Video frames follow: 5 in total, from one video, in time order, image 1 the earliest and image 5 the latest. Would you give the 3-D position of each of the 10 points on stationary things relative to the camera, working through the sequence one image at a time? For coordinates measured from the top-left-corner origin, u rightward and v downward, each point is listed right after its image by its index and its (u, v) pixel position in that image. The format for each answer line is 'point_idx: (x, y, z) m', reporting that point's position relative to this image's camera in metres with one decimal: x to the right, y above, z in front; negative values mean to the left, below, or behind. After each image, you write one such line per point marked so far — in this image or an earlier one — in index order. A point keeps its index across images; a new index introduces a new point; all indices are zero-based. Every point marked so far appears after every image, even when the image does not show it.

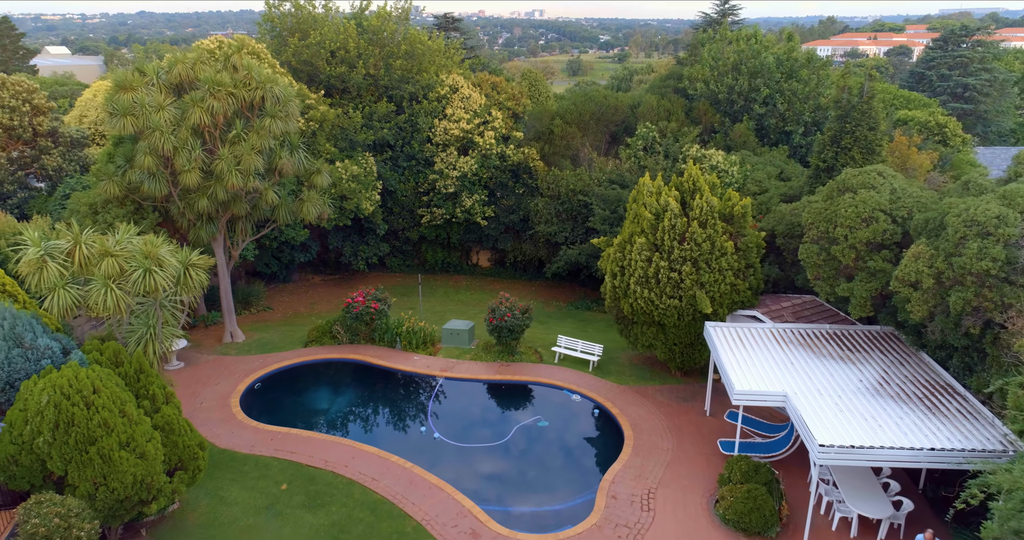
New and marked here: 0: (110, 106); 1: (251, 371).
0: (-9.5, +3.9, +13.5) m
1: (-7.1, -2.7, +15.4) m
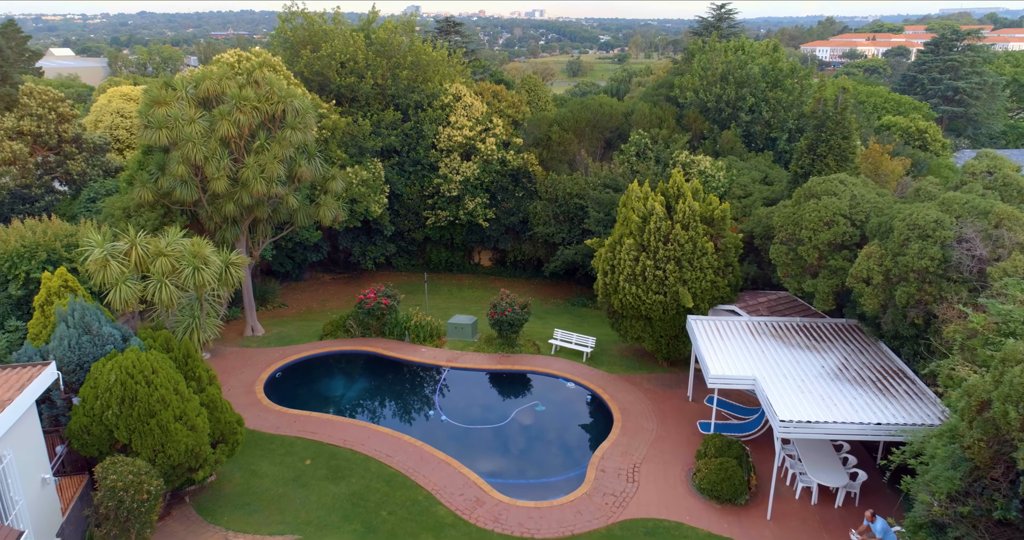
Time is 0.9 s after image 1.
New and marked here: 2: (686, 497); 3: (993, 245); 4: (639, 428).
0: (-9.6, +3.9, +14.8) m
1: (-7.1, -2.7, +16.7) m
2: (+3.5, -4.6, +11.4) m
3: (+8.3, +0.4, +9.8) m
4: (+3.0, -3.7, +13.5) m
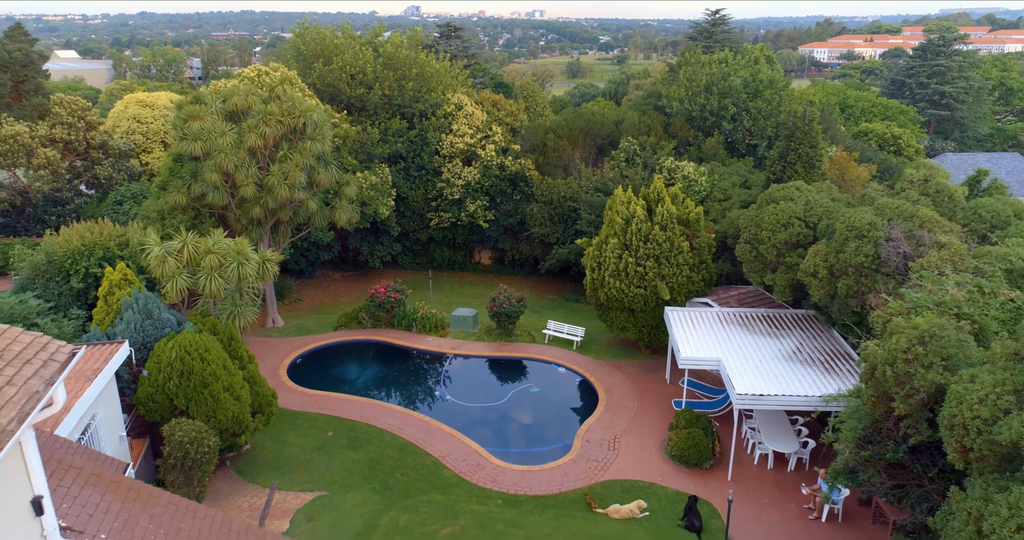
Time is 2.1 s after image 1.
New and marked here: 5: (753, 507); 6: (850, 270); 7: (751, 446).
0: (-9.6, +4.0, +16.6) m
1: (-7.2, -2.6, +18.5) m
2: (+3.4, -4.5, +13.2) m
3: (+8.2, +0.5, +11.6) m
4: (+2.9, -3.6, +15.3) m
5: (+5.0, -4.9, +11.6) m
6: (+7.2, 0.0, +12.1) m
7: (+5.7, -4.2, +13.5) m
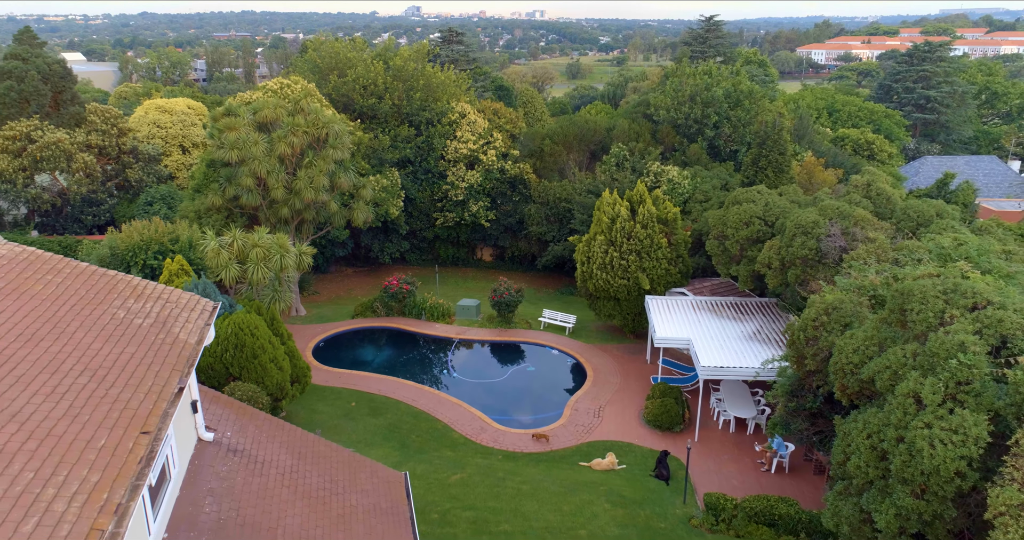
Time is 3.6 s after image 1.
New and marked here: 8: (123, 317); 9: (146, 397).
0: (-9.7, +4.2, +18.8) m
1: (-7.2, -2.4, +20.7) m
2: (+3.4, -4.2, +15.3) m
3: (+8.2, +0.7, +13.8) m
4: (+2.9, -3.4, +17.5) m
5: (+4.9, -4.6, +13.8) m
6: (+7.2, +0.2, +14.3) m
7: (+5.7, -4.0, +15.6) m
8: (-3.9, -0.5, +5.7) m
9: (-3.1, -1.1, +4.8) m
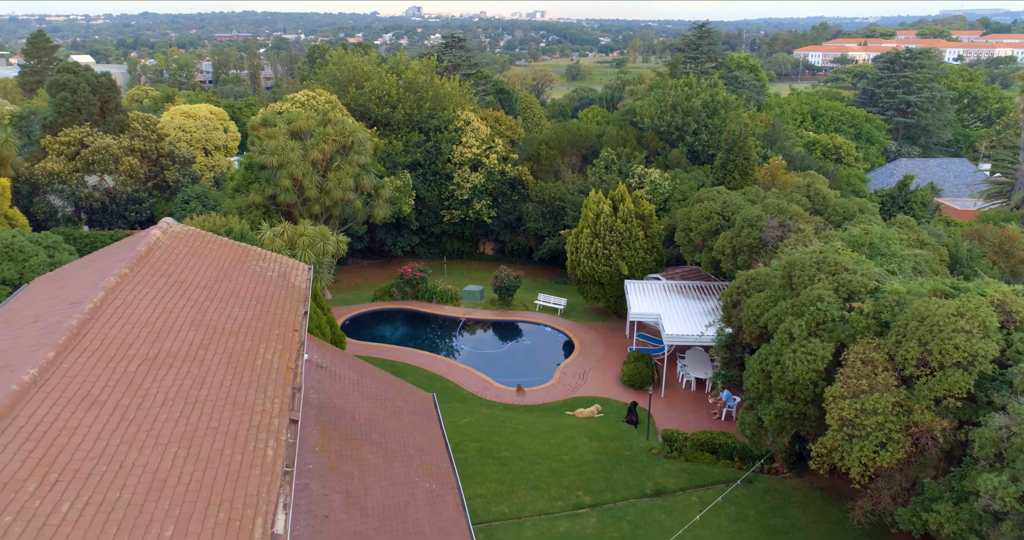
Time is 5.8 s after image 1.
0: (-9.7, +4.7, +21.9) m
1: (-7.2, -1.9, +23.8) m
2: (+3.3, -3.8, +18.5) m
3: (+8.2, +1.2, +16.9) m
4: (+2.9, -3.0, +20.6) m
5: (+4.9, -4.2, +17.0) m
6: (+7.2, +0.6, +17.5) m
7: (+5.6, -3.5, +18.8) m
8: (-4.0, 0.0, +8.9) m
9: (-3.1, -0.6, +7.9) m
